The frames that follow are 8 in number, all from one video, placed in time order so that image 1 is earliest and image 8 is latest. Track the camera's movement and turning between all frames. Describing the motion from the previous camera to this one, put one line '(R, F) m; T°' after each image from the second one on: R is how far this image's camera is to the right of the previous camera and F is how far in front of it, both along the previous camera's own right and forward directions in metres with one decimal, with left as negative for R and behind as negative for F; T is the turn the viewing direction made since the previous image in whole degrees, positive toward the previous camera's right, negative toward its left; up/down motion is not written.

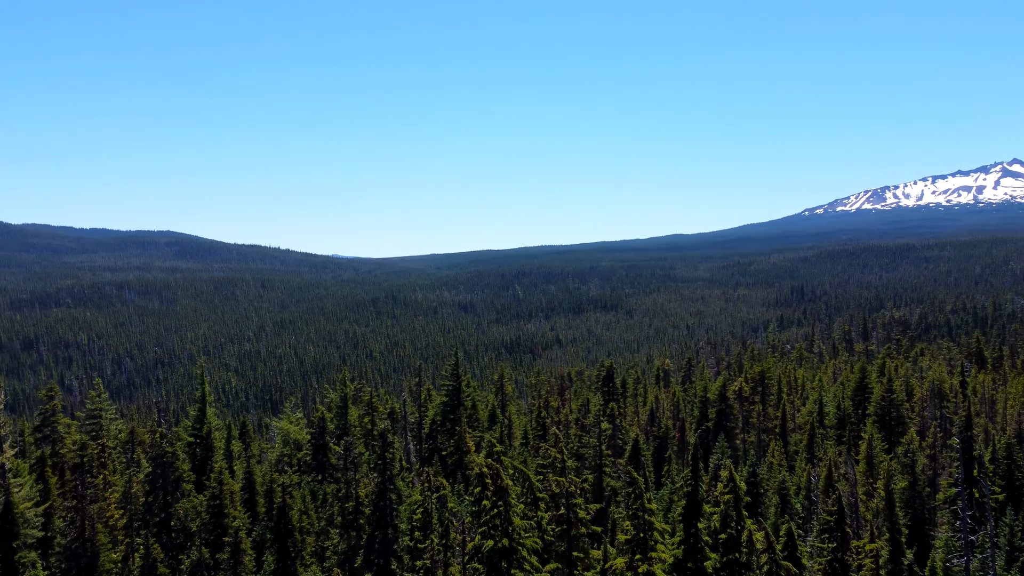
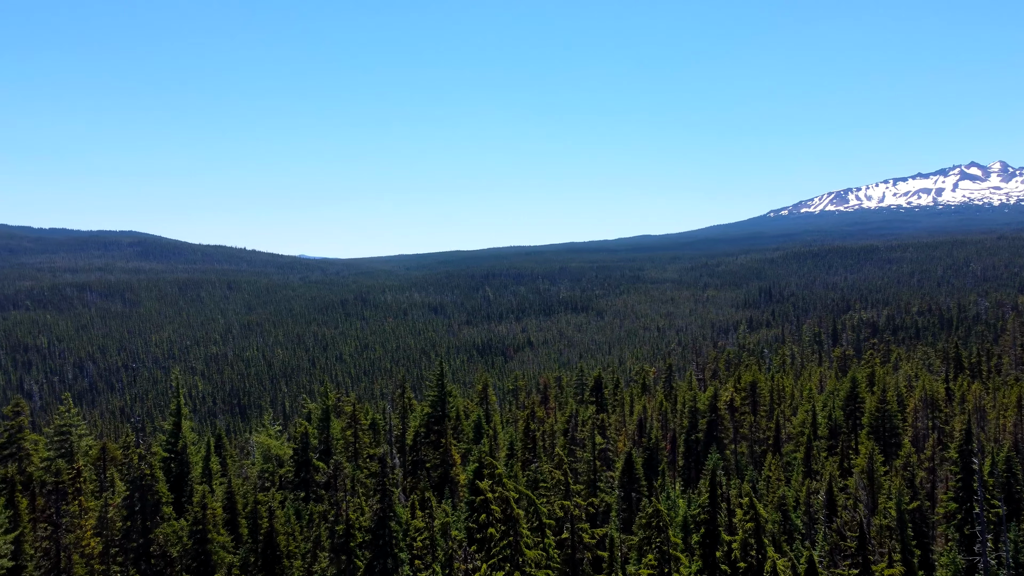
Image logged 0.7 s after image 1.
(-0.7, +0.6) m; +2°
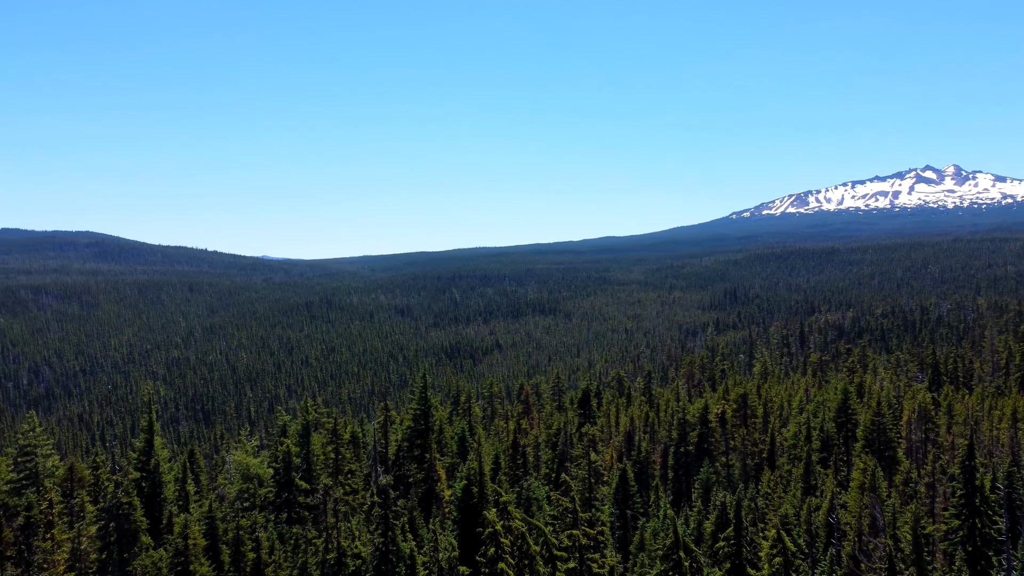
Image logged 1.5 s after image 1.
(-0.8, +0.6) m; +2°
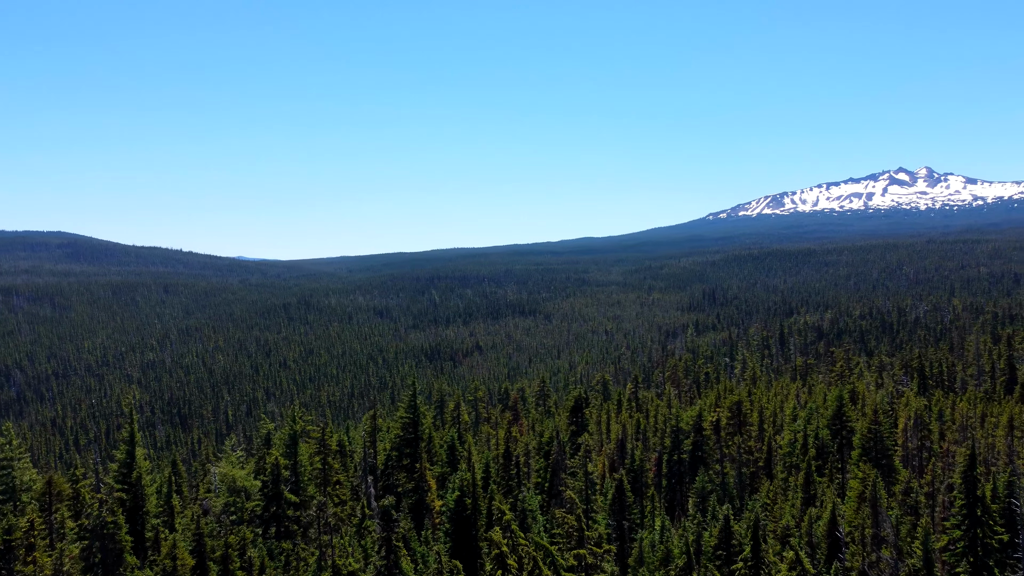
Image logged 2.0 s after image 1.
(-0.5, +0.4) m; +1°
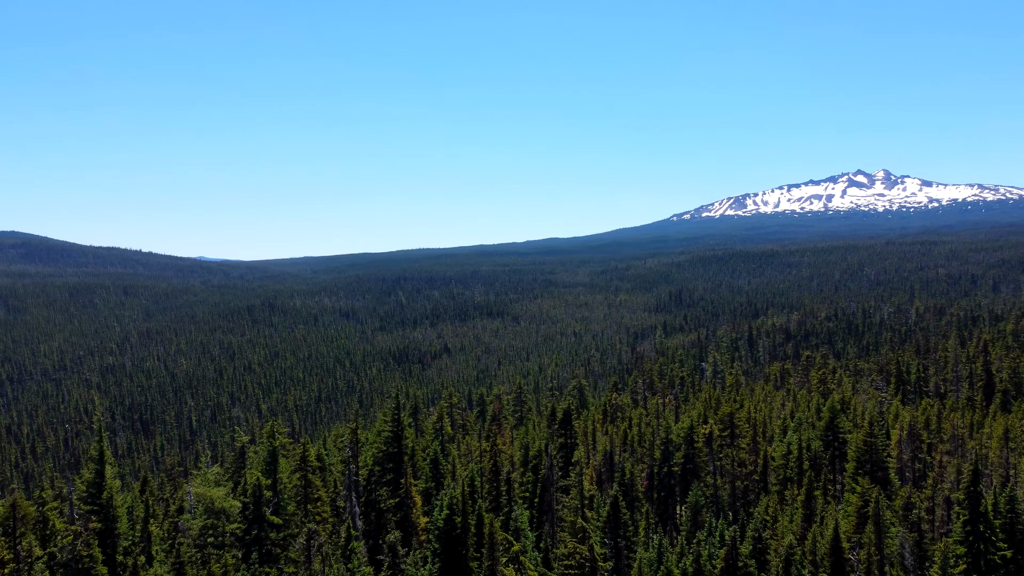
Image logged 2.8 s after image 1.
(-0.8, +0.7) m; +2°
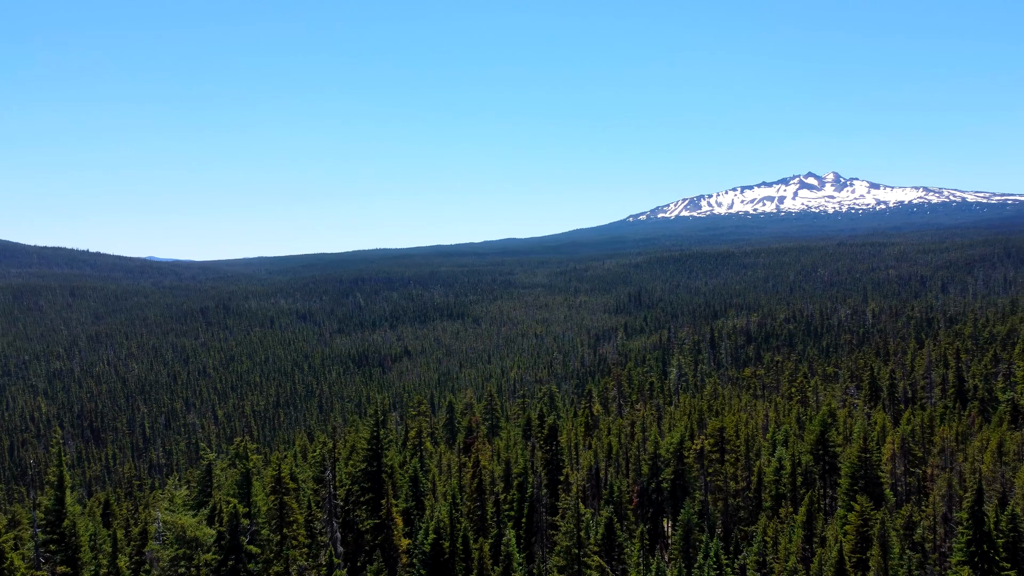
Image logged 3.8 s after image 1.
(-1.0, +0.8) m; +3°
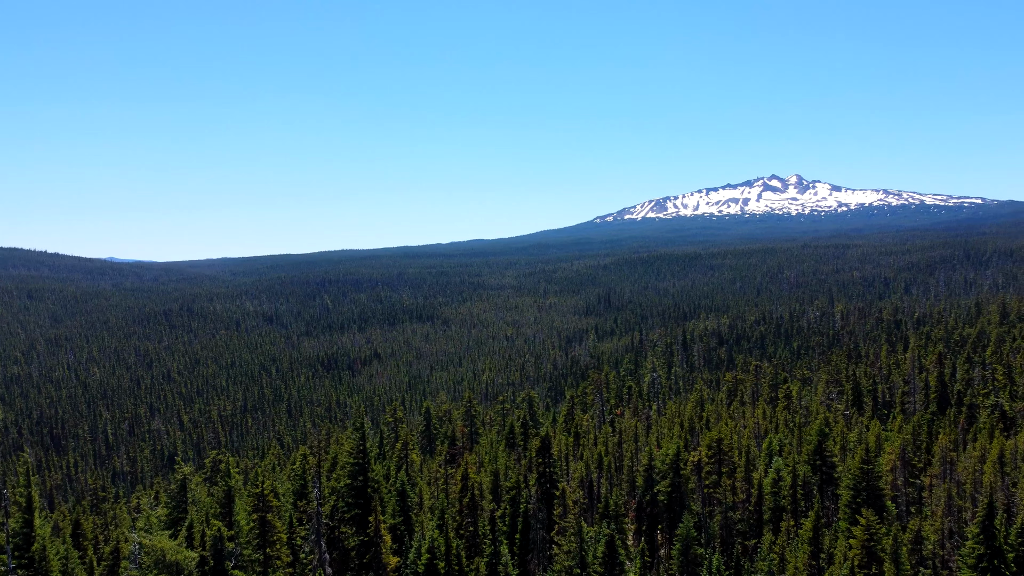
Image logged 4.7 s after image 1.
(-1.0, +0.7) m; +2°
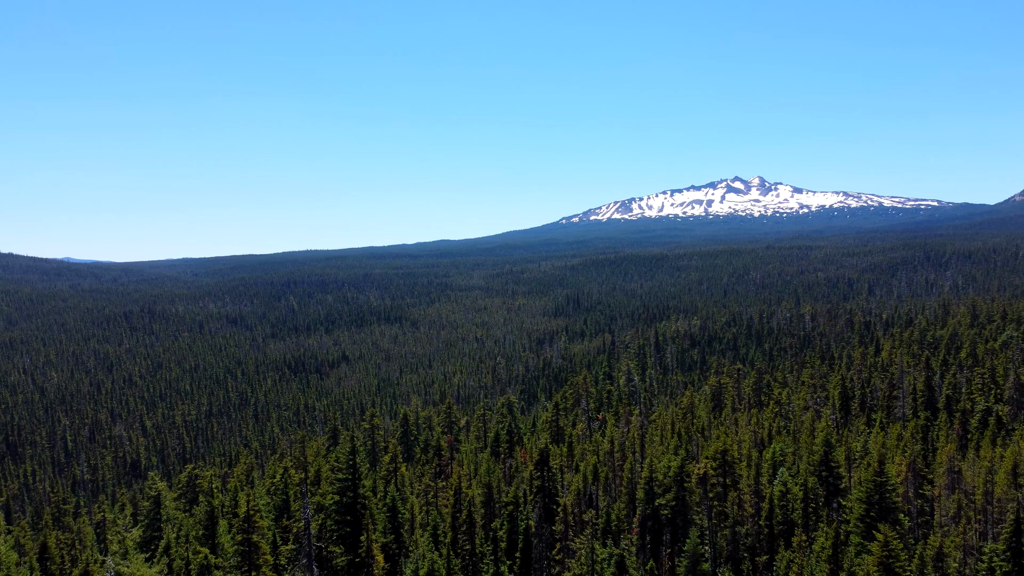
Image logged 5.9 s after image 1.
(-1.4, +1.0) m; +2°
